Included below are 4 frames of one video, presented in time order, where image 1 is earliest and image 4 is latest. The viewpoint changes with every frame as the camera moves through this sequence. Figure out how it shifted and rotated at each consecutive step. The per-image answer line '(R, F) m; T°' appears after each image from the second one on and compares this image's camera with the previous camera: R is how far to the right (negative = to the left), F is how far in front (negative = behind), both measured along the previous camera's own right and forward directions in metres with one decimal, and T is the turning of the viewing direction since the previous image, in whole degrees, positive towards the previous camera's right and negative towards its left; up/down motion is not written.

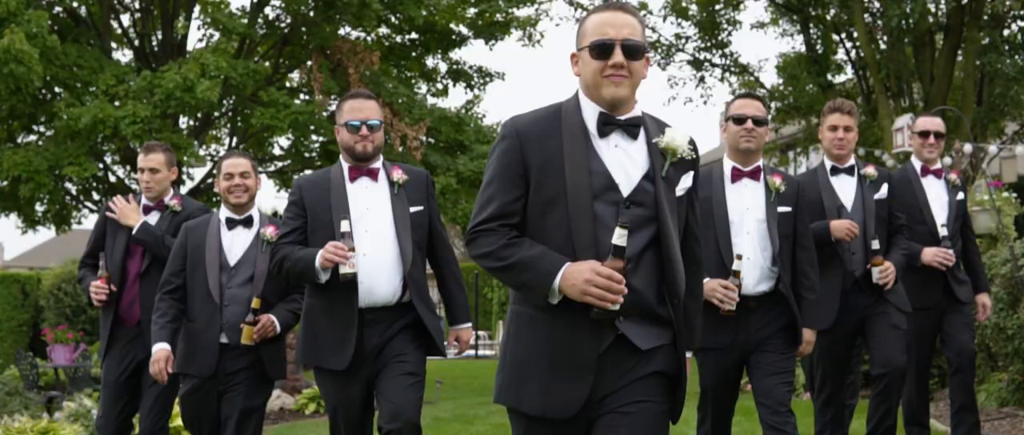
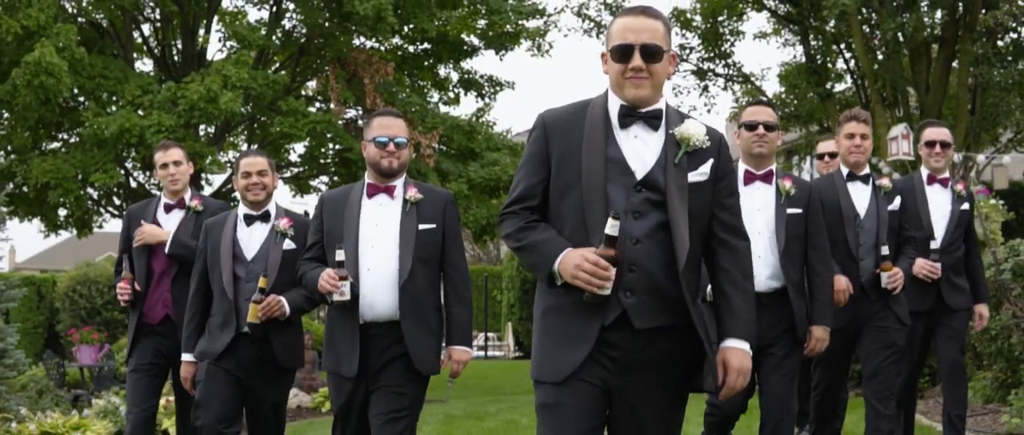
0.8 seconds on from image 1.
(0.0, -0.6) m; 0°
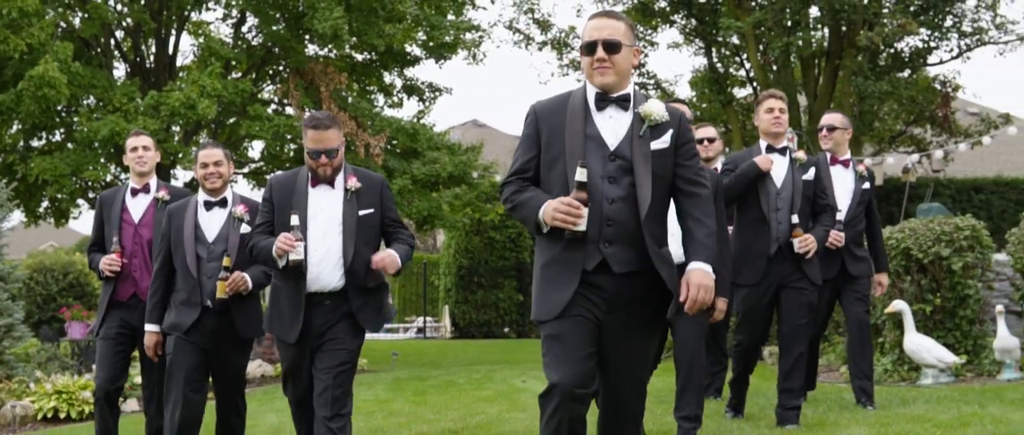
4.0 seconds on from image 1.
(-0.1, -2.4) m; +3°
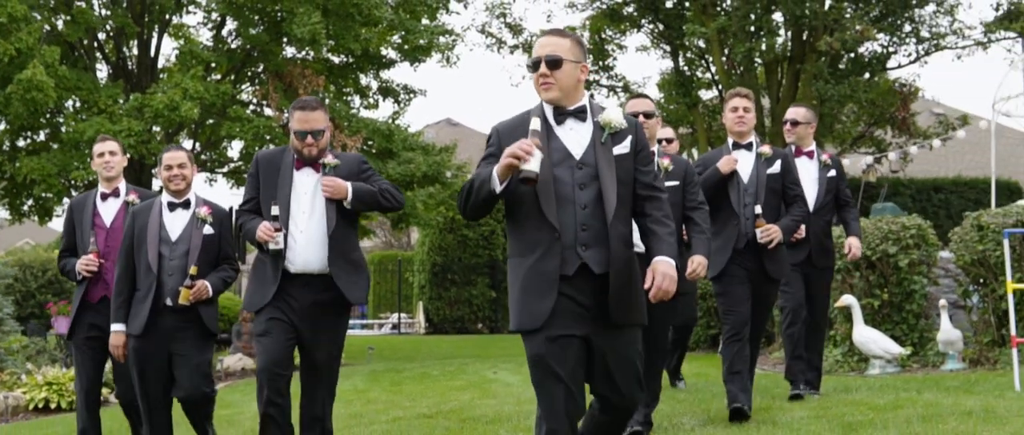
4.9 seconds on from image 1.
(0.0, -0.7) m; +1°
